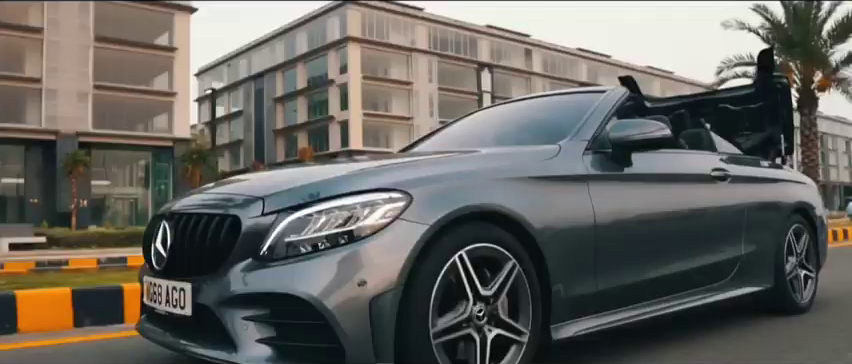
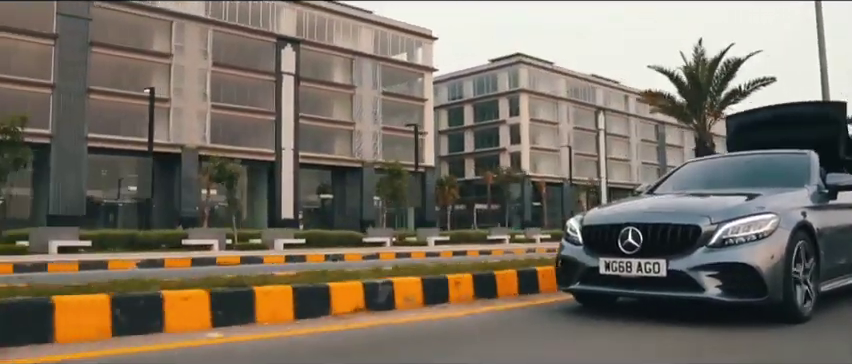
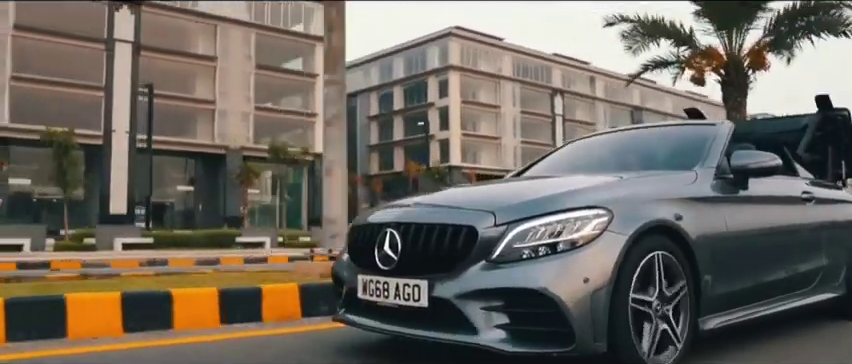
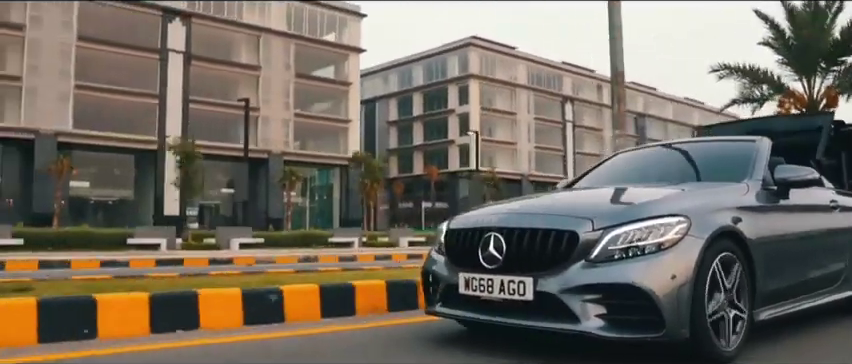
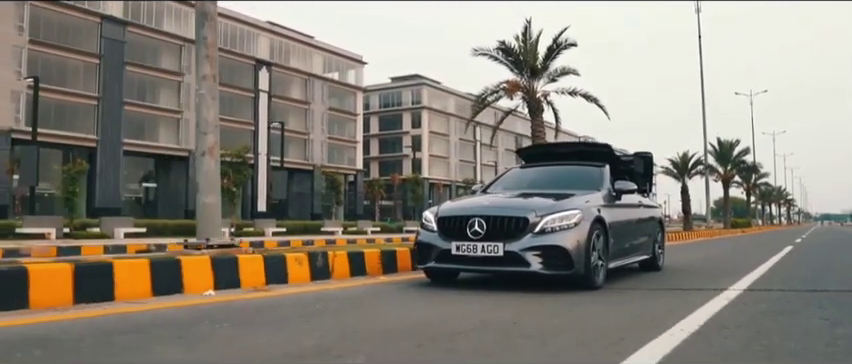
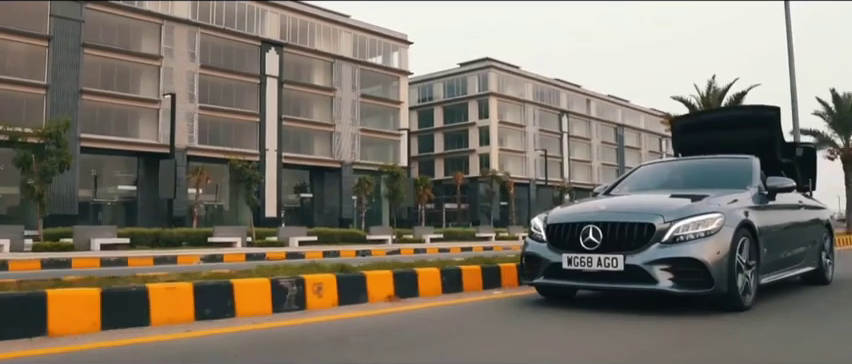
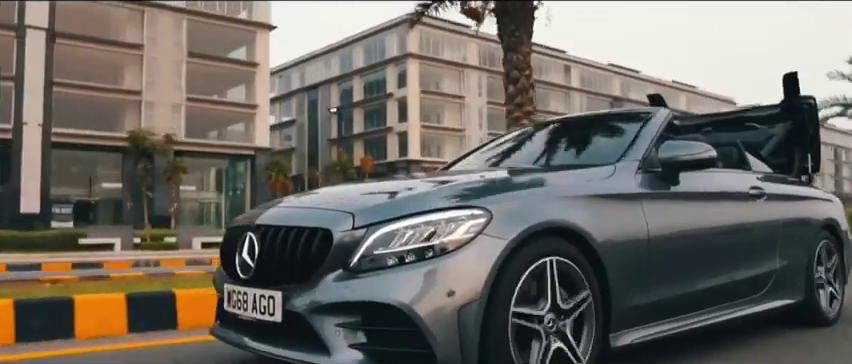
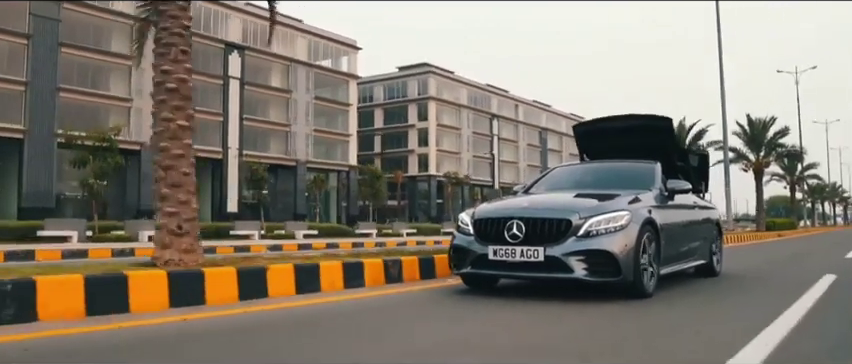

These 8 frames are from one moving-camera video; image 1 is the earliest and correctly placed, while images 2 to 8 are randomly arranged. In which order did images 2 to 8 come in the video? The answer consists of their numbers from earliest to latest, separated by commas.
7, 3, 4, 2, 6, 8, 5
